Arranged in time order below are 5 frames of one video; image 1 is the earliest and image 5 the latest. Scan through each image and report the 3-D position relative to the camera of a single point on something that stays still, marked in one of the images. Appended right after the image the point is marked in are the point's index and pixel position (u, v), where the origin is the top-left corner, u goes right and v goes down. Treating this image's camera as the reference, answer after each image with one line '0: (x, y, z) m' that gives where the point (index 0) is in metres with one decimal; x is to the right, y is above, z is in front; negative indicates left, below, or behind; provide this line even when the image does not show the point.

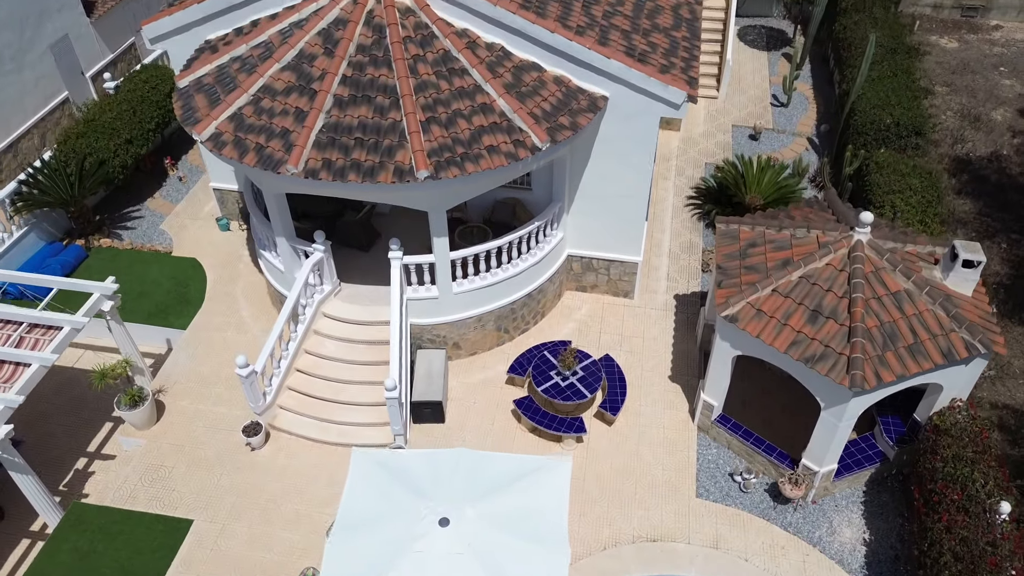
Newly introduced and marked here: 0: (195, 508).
0: (-7.6, -5.5, +16.5) m
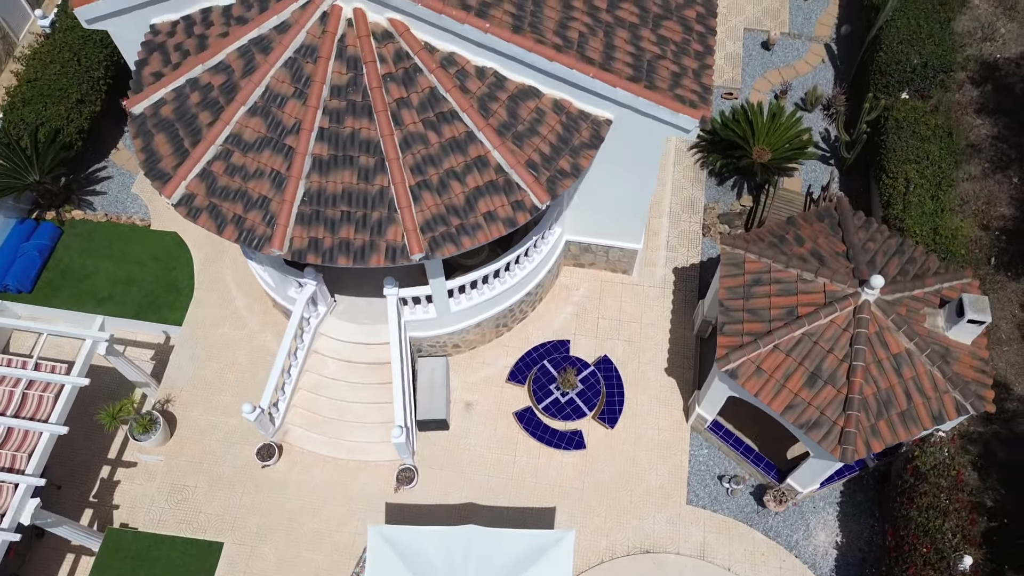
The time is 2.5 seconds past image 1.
0: (-7.5, -6.4, +17.8) m
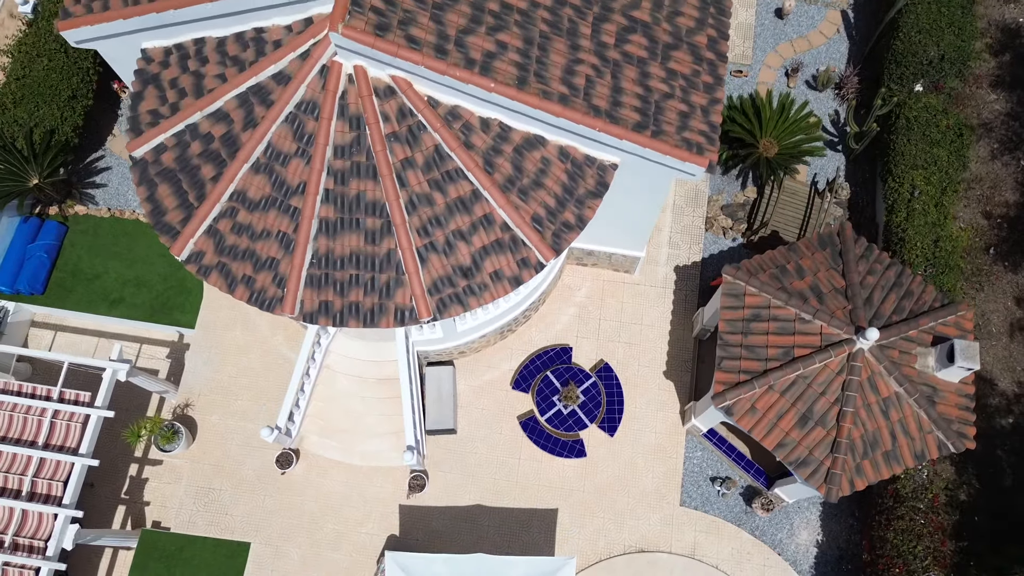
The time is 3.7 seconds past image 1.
0: (-7.4, -6.9, +19.3) m
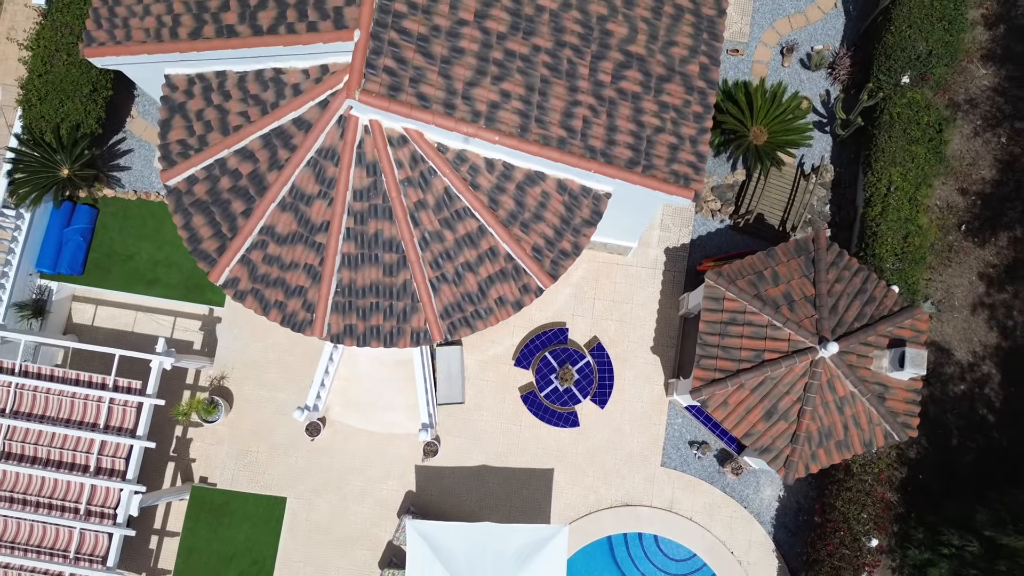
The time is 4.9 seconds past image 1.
0: (-7.3, -6.5, +22.2) m
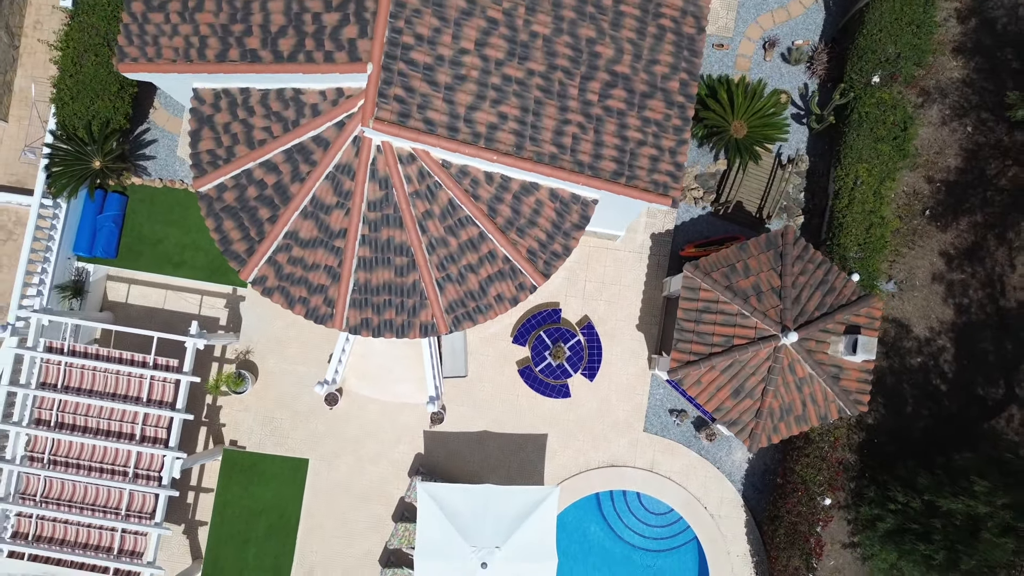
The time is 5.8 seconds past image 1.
0: (-7.4, -5.9, +24.8) m
